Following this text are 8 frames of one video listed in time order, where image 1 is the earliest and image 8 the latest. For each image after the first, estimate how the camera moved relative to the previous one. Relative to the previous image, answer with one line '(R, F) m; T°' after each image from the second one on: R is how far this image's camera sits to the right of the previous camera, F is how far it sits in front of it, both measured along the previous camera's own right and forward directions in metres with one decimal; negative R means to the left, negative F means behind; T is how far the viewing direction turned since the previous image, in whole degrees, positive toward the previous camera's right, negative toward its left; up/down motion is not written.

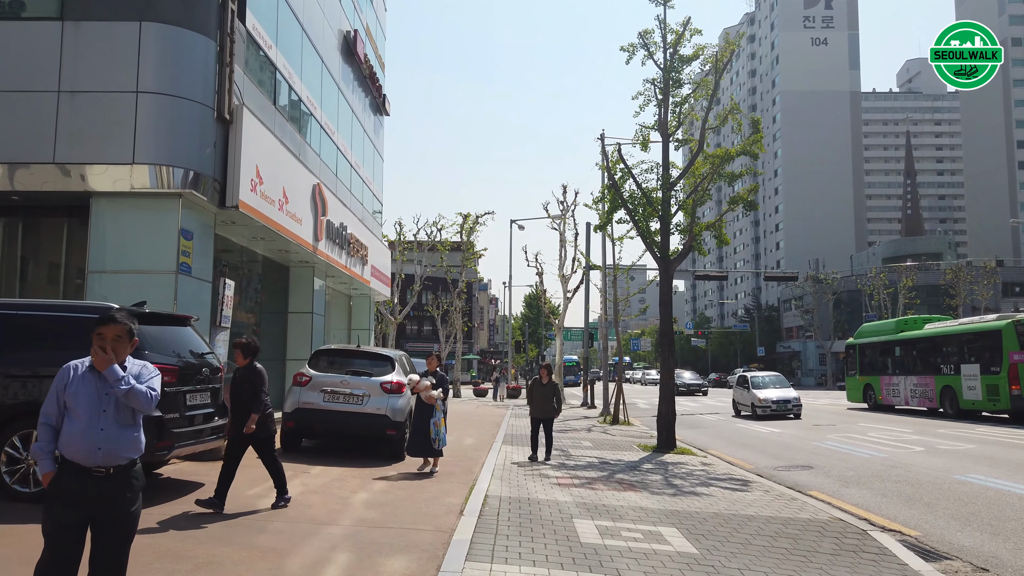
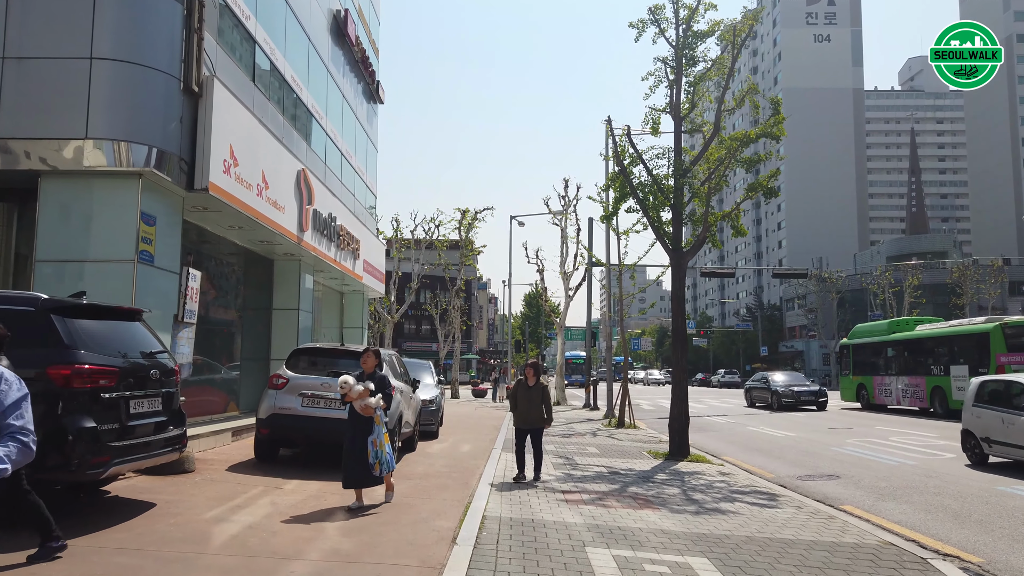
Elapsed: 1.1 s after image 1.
(0.0, +1.1) m; 0°
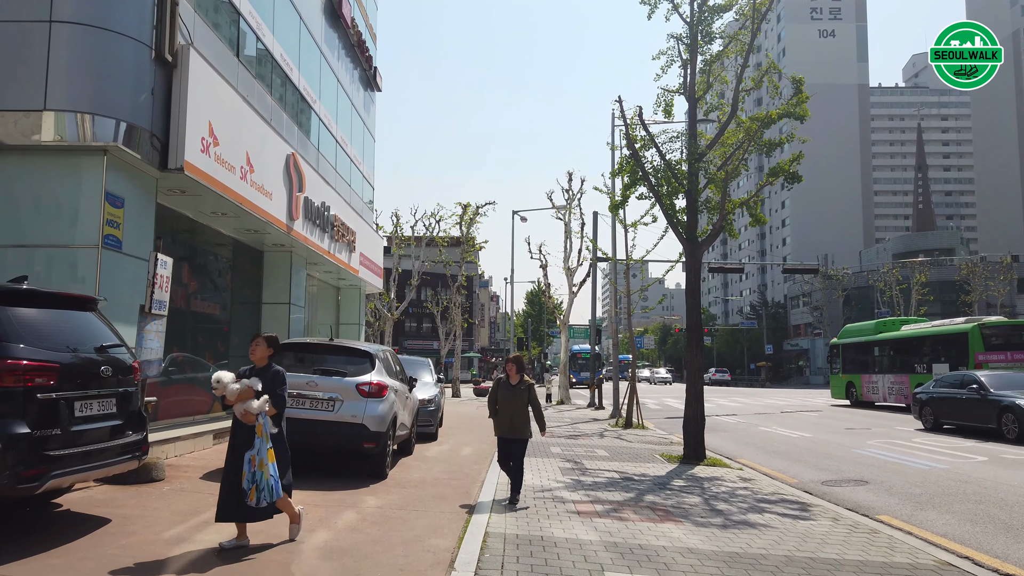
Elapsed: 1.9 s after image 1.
(0.0, +0.9) m; 0°
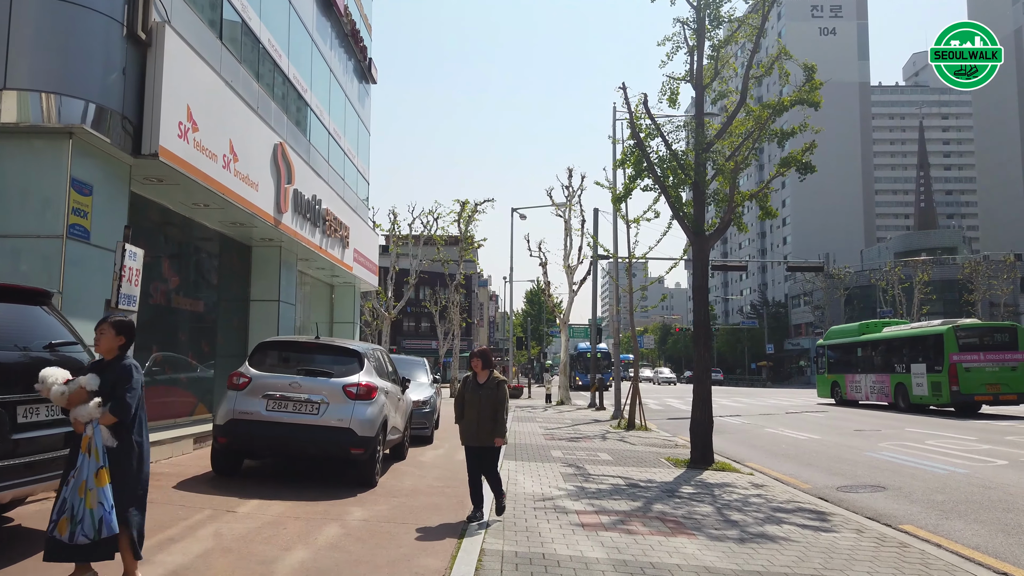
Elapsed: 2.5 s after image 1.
(0.0, +0.6) m; 0°
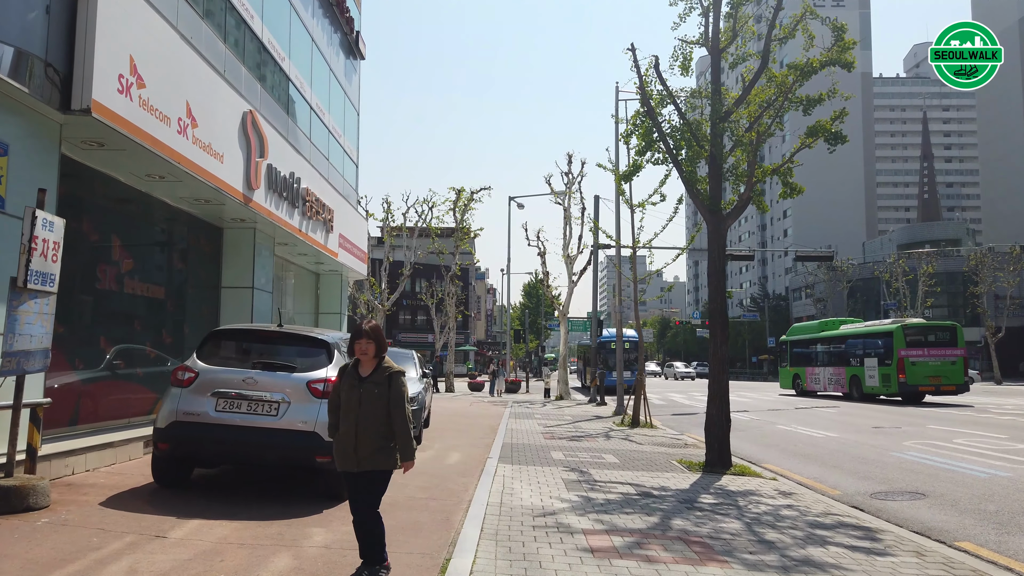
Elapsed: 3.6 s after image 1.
(0.0, +1.3) m; 0°
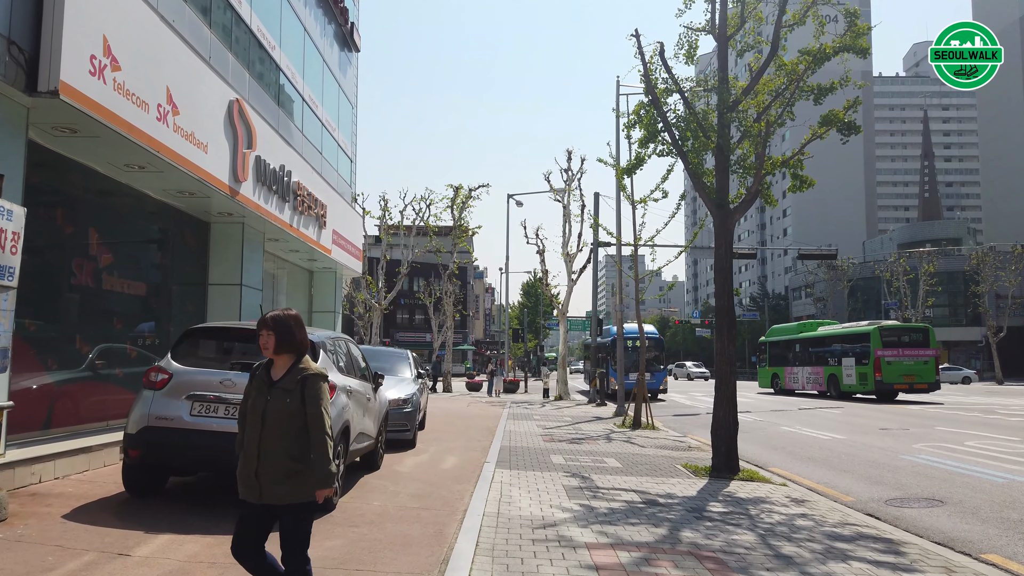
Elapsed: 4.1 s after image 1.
(0.0, +0.5) m; 0°
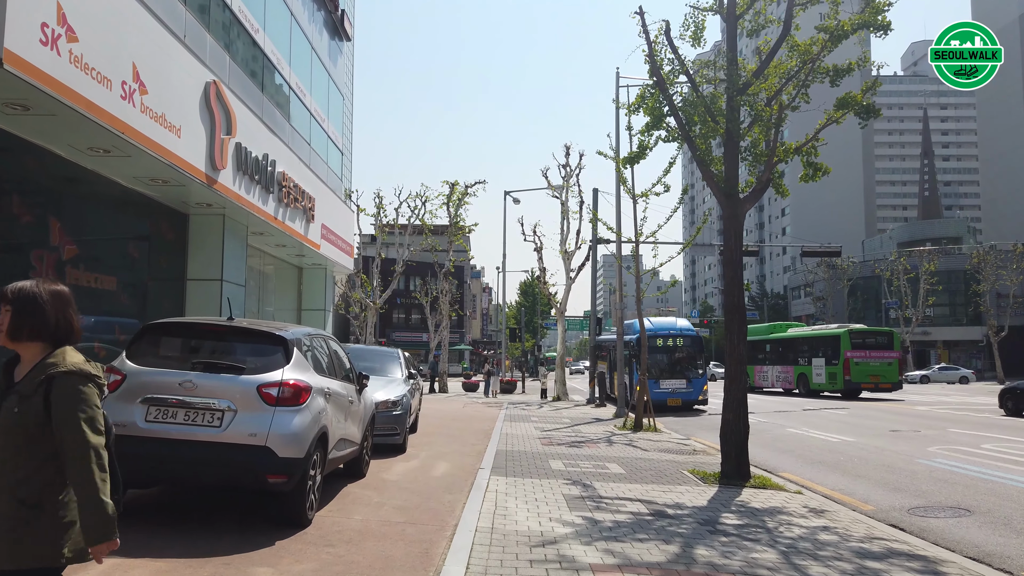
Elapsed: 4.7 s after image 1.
(0.0, +0.7) m; 0°
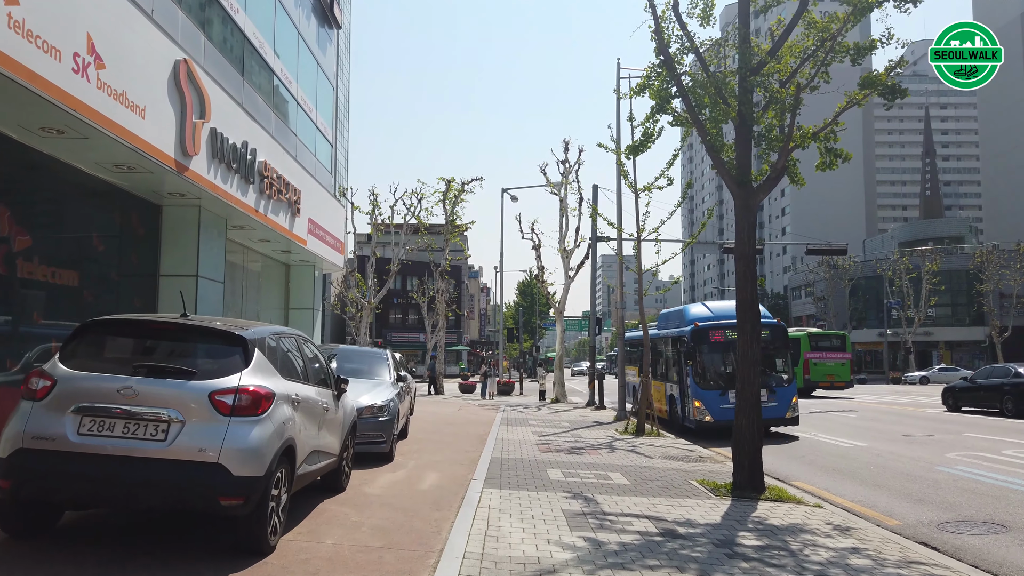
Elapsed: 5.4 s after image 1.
(0.0, +0.8) m; 0°
